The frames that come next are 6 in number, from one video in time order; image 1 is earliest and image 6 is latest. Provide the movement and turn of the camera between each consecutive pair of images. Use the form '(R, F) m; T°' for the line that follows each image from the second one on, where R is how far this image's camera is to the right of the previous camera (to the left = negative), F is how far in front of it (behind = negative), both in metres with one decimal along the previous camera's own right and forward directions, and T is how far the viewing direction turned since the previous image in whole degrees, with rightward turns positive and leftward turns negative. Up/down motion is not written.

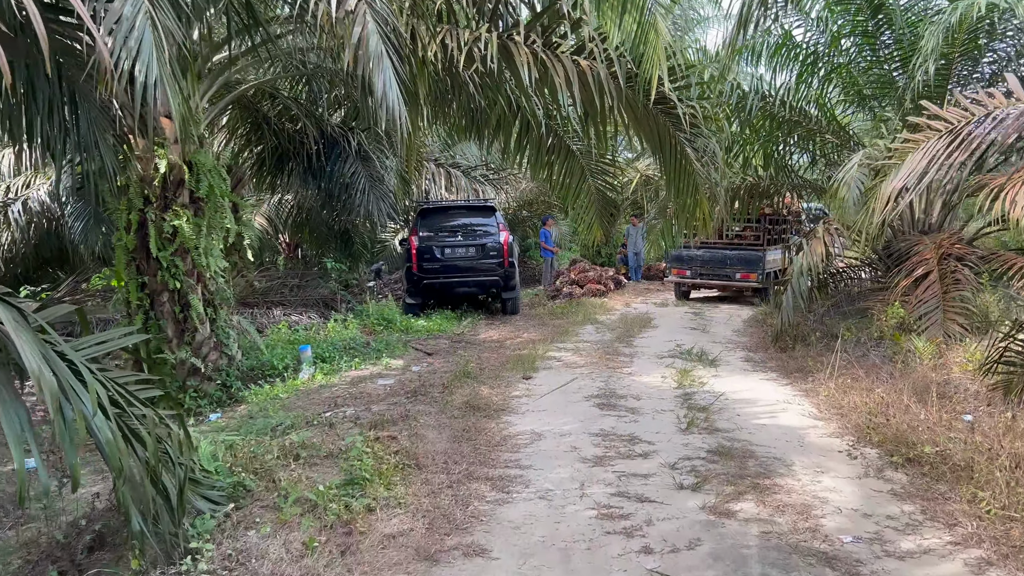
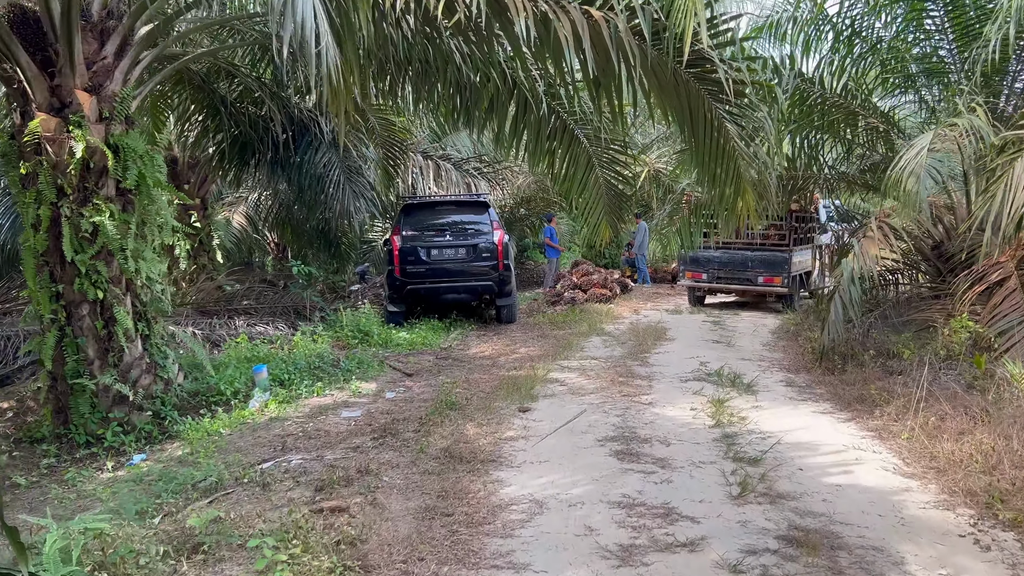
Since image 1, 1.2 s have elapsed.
(0.0, +1.2) m; 0°
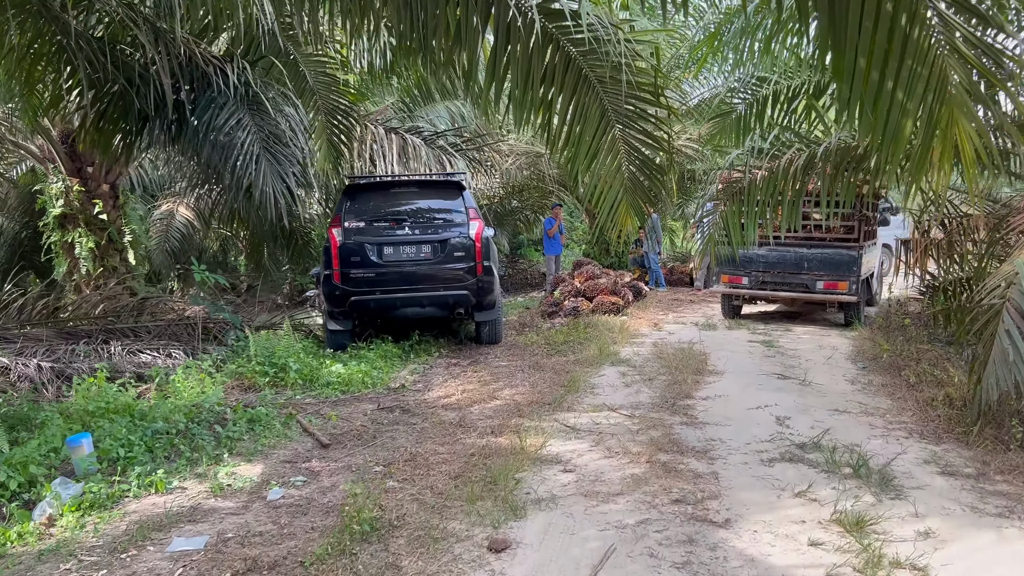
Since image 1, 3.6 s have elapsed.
(+0.1, +2.3) m; 0°
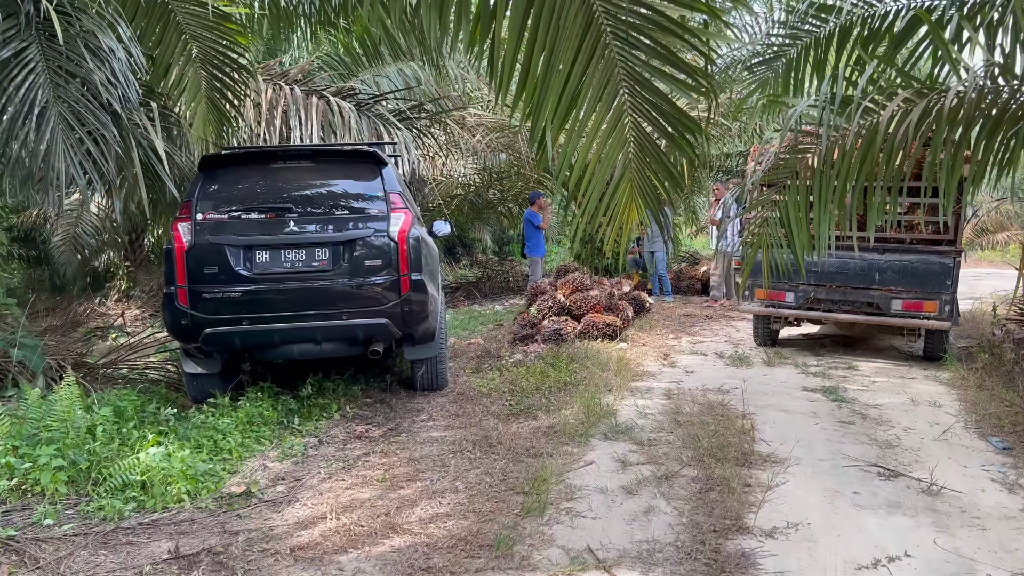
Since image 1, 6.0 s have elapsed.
(+0.3, +2.2) m; 0°
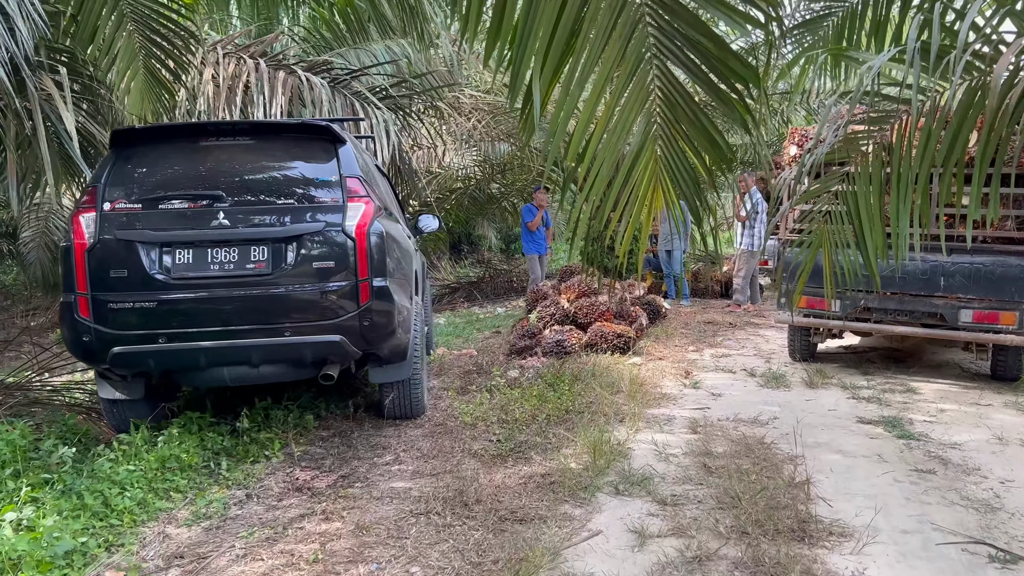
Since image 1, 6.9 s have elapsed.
(+0.1, +0.9) m; -1°
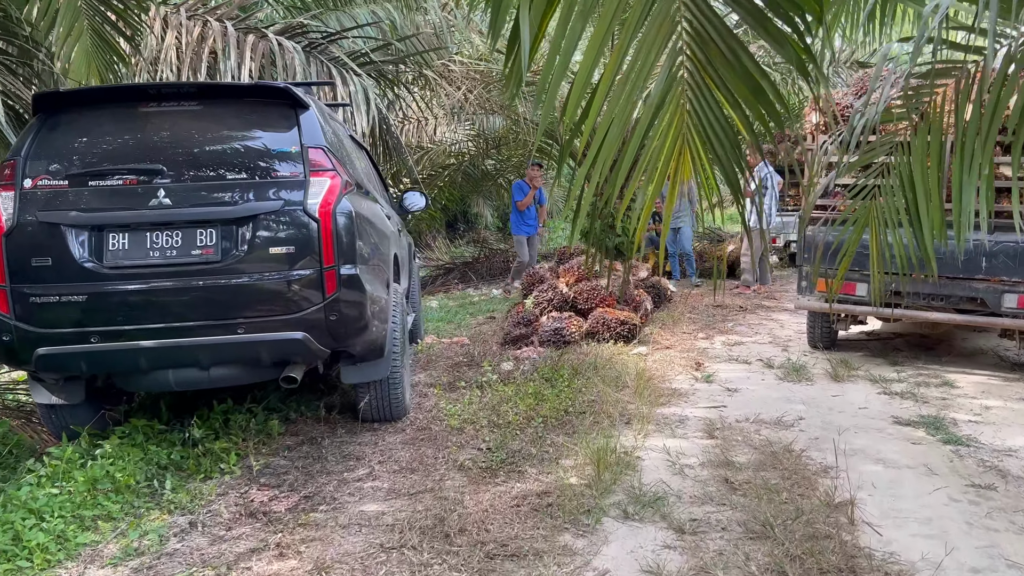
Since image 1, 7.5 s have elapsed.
(0.0, +0.5) m; 0°
